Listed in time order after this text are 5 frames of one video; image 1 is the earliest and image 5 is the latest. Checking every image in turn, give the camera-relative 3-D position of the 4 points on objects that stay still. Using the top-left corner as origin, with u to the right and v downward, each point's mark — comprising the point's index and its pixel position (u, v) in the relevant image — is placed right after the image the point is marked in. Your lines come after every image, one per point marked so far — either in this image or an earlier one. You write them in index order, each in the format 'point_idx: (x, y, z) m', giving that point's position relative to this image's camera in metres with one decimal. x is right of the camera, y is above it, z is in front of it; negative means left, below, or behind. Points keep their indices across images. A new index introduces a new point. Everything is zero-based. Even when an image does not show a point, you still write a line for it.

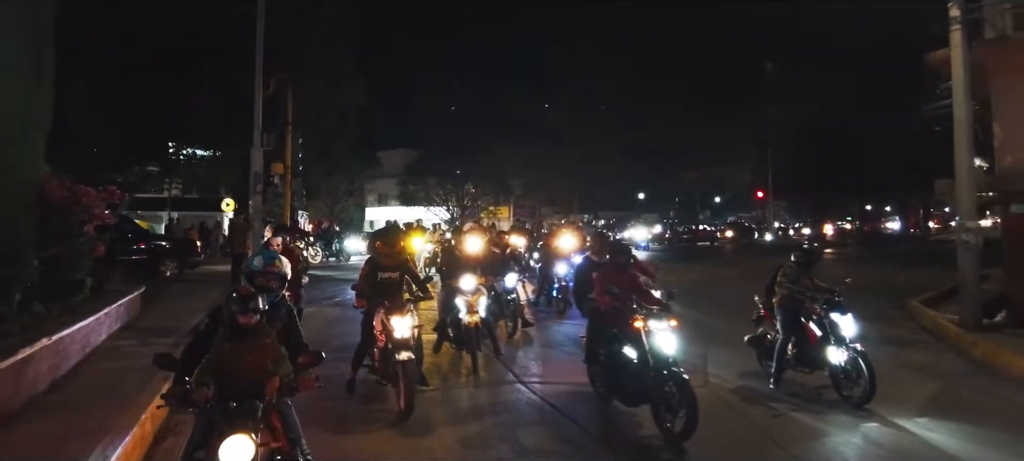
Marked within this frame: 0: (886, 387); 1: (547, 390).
0: (+3.7, -1.6, +8.8) m
1: (+0.4, -1.7, +9.2) m
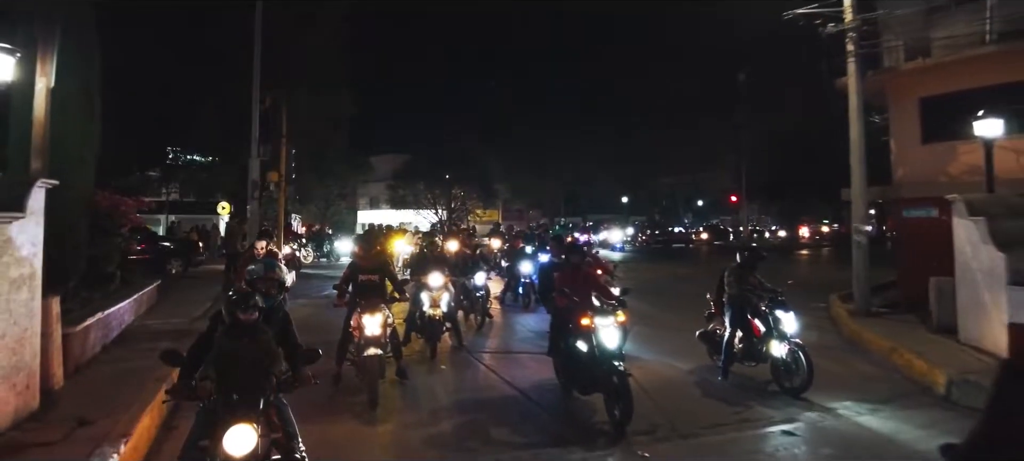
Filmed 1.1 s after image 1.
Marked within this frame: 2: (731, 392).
0: (+3.4, -1.6, +9.4) m
1: (+0.1, -1.7, +9.8) m
2: (+2.1, -1.6, +8.4) m
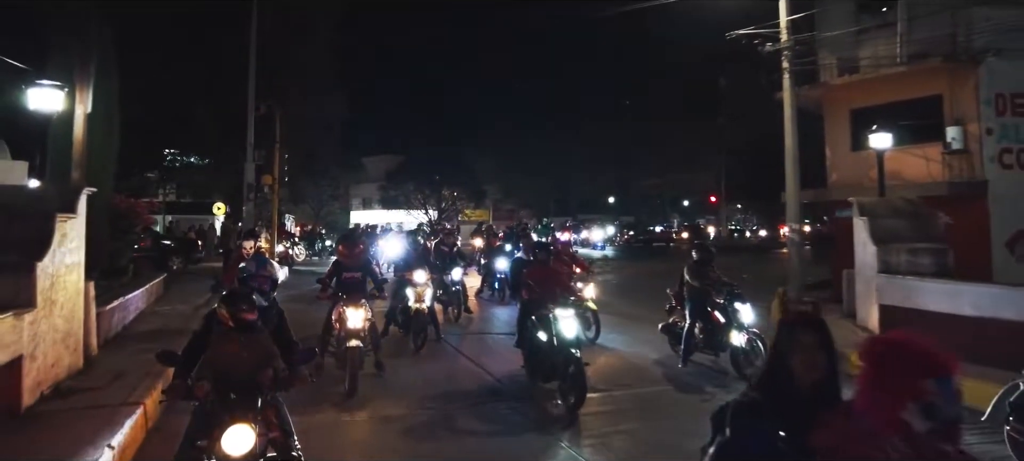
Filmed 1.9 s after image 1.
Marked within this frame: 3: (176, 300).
0: (+3.2, -1.6, +9.9) m
1: (-0.1, -1.7, +10.3) m
2: (+1.9, -1.6, +8.9) m
3: (-6.2, -1.3, +16.0) m
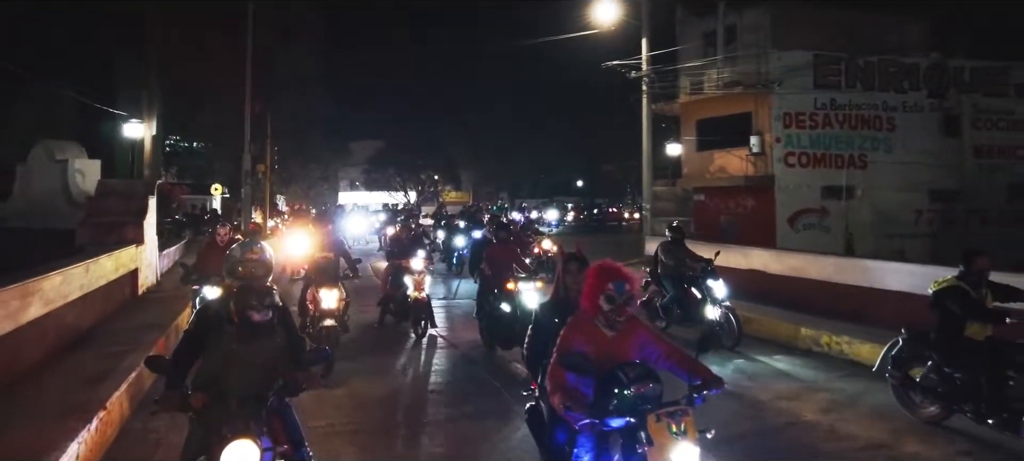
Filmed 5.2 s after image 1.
0: (+2.6, -1.3, +11.9) m
1: (-0.7, -1.4, +12.3) m
2: (+1.3, -1.3, +10.9) m
3: (-6.8, -0.9, +17.9) m
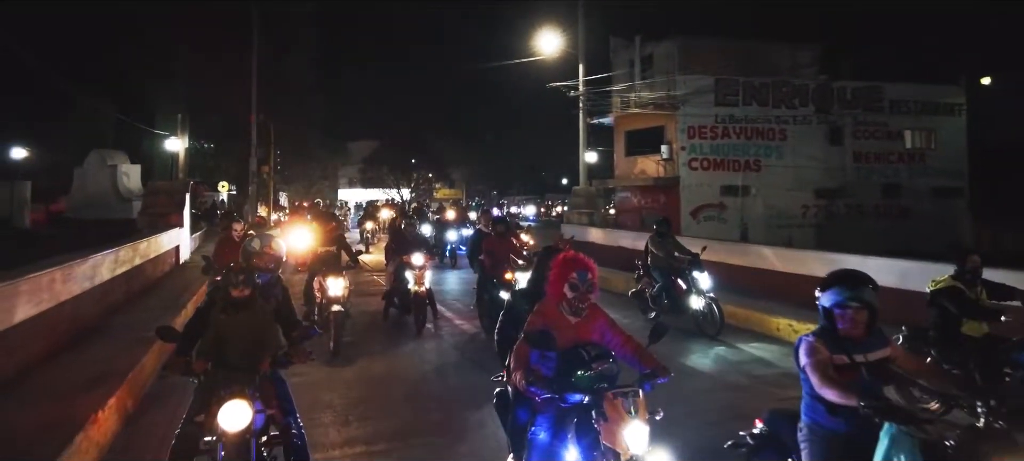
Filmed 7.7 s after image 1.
0: (+2.2, -1.2, +13.5) m
1: (-1.1, -1.3, +13.9) m
2: (+0.9, -1.2, +12.5) m
3: (-7.2, -0.8, +19.6) m
